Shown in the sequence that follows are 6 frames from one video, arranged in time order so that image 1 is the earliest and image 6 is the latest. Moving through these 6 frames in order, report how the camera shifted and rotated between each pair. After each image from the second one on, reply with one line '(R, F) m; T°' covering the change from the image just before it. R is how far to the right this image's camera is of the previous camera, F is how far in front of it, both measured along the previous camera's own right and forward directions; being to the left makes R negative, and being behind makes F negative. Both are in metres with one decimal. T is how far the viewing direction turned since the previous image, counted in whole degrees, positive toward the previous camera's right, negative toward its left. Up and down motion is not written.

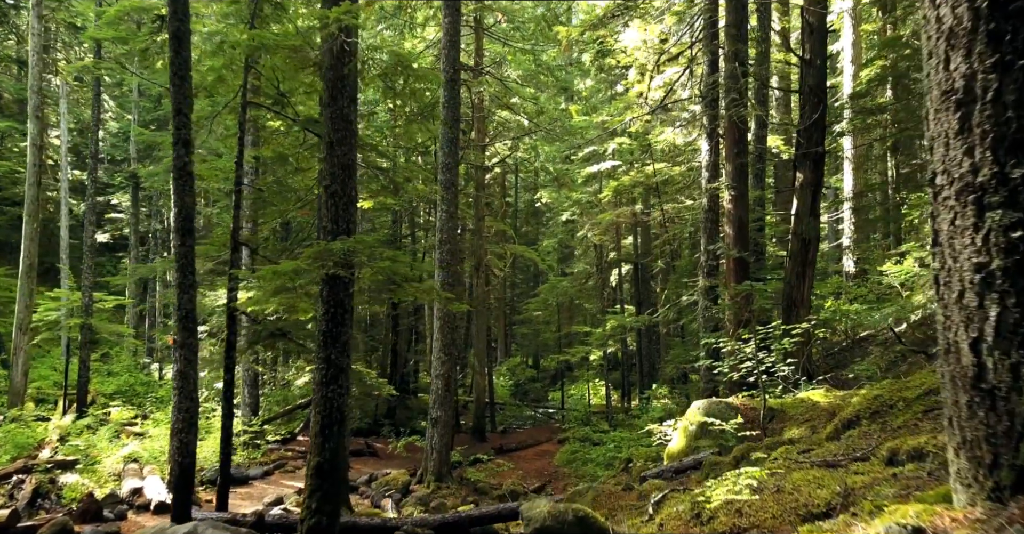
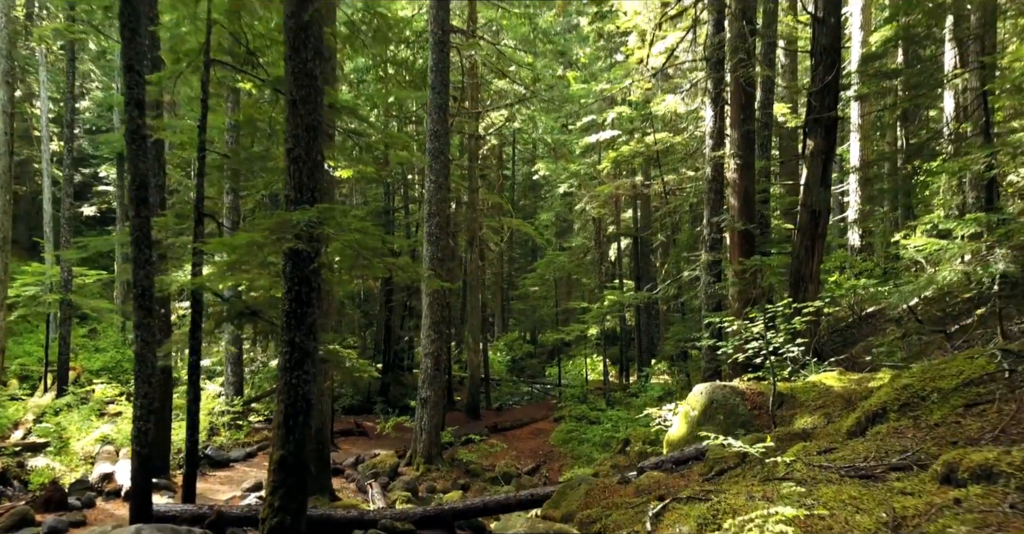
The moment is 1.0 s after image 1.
(+0.1, +0.8) m; 0°
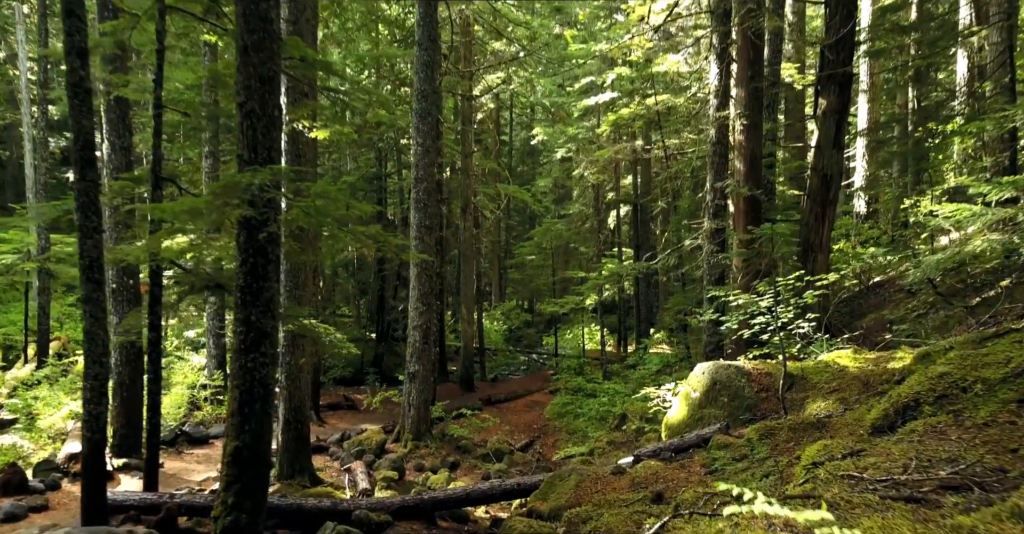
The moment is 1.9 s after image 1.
(+0.1, +0.8) m; 0°
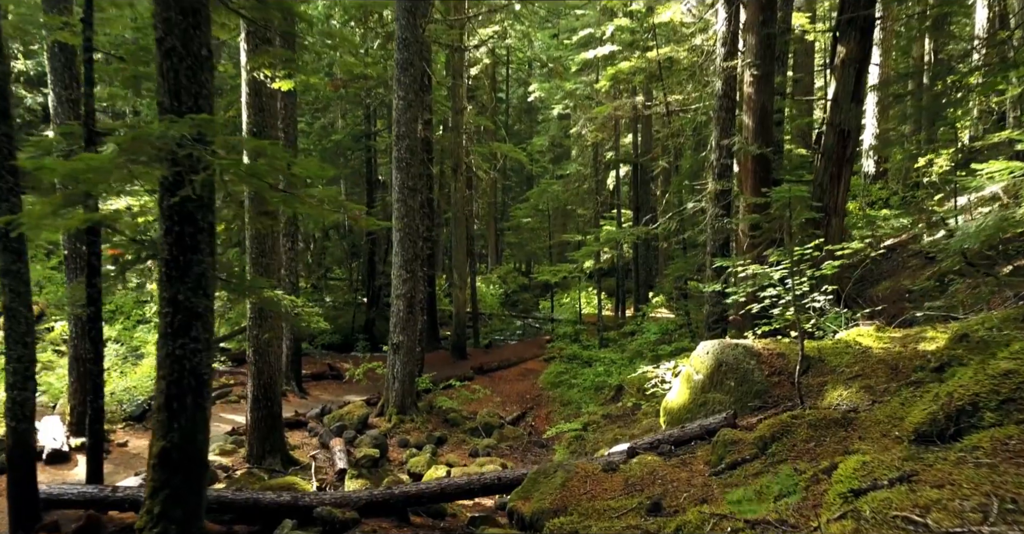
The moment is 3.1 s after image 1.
(+0.2, +1.0) m; 0°
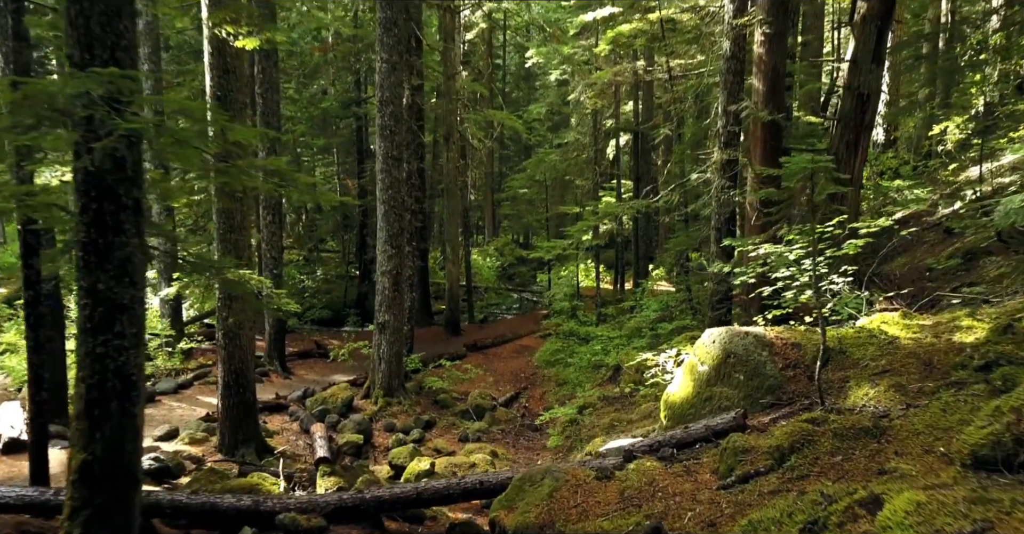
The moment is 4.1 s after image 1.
(+0.1, +0.8) m; 0°
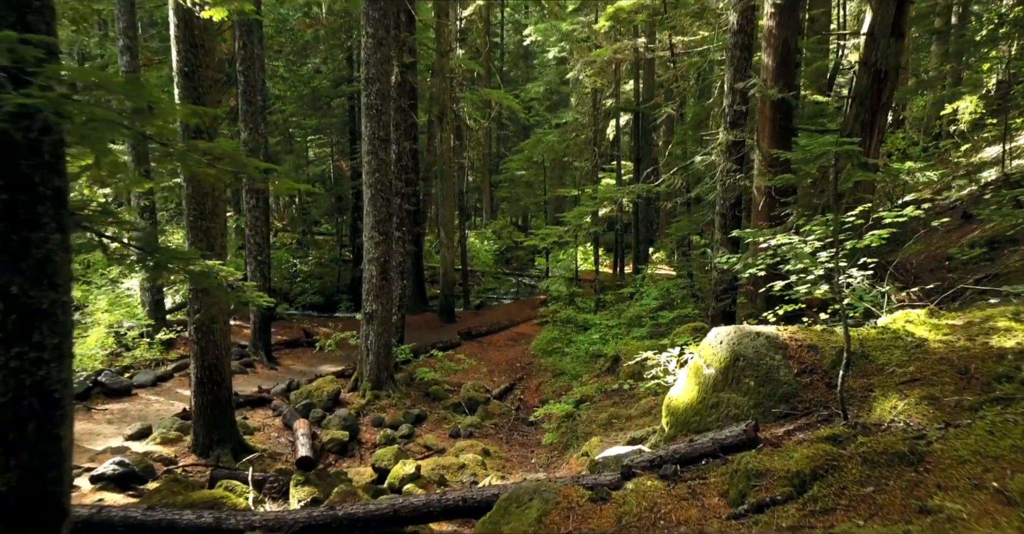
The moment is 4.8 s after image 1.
(+0.1, +0.7) m; 0°
